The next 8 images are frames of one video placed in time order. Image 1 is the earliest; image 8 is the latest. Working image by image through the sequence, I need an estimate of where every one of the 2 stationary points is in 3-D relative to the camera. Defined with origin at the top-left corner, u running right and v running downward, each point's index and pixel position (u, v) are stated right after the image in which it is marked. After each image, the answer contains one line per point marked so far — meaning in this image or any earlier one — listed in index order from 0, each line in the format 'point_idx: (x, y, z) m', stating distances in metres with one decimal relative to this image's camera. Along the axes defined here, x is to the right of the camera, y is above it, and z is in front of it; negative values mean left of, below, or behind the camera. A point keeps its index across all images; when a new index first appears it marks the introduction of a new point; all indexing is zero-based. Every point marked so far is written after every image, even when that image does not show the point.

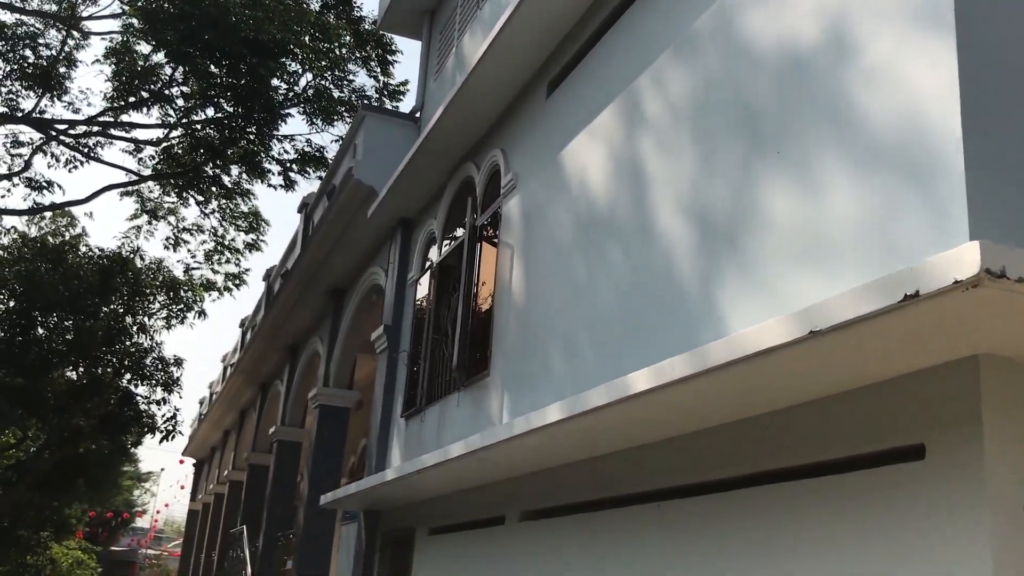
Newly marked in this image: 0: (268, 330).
0: (-3.6, -0.6, +15.0) m
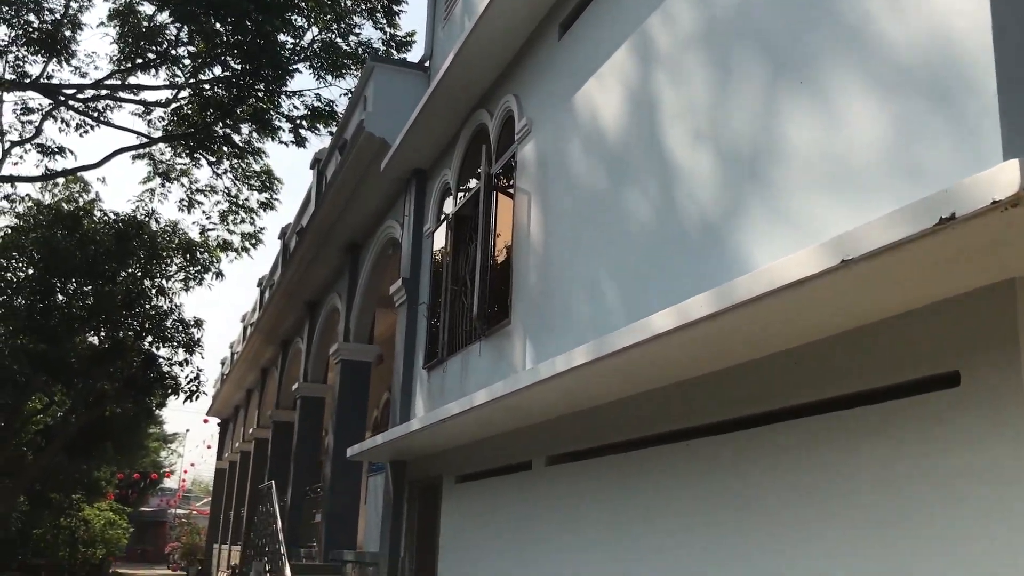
0: (-3.3, 0.0, +15.0) m
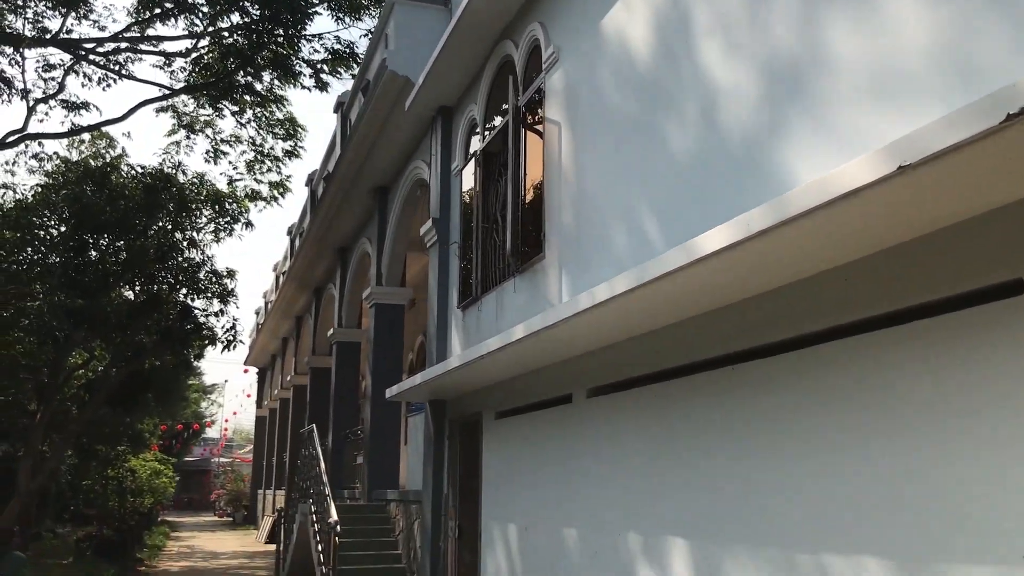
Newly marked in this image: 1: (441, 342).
0: (-2.9, +0.8, +15.0) m
1: (-0.6, -0.5, +8.7) m
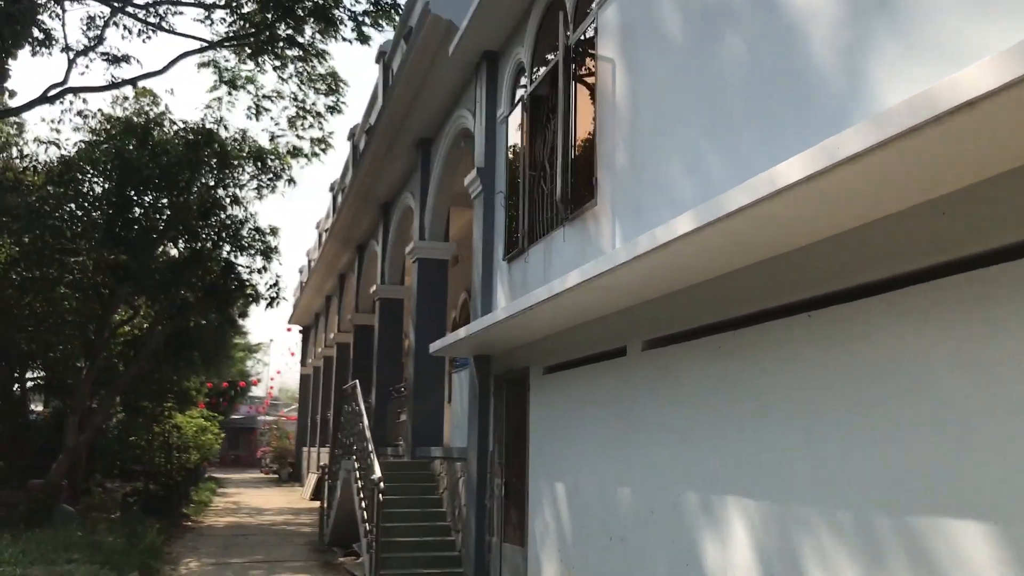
0: (-2.2, +1.4, +14.8) m
1: (-0.2, -0.1, +8.4) m
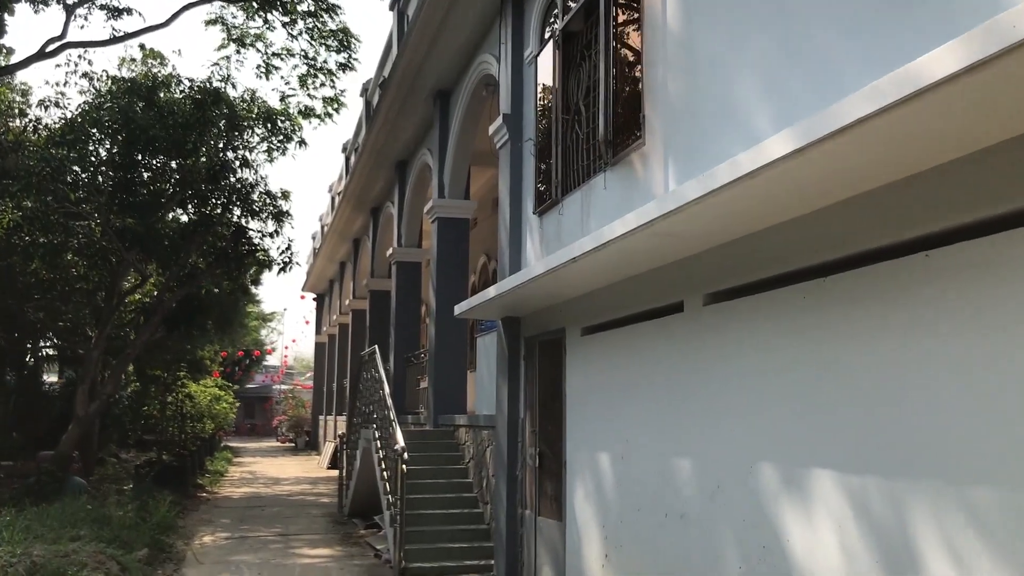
0: (-1.9, +2.0, +14.1) m
1: (0.0, +0.3, +7.8) m
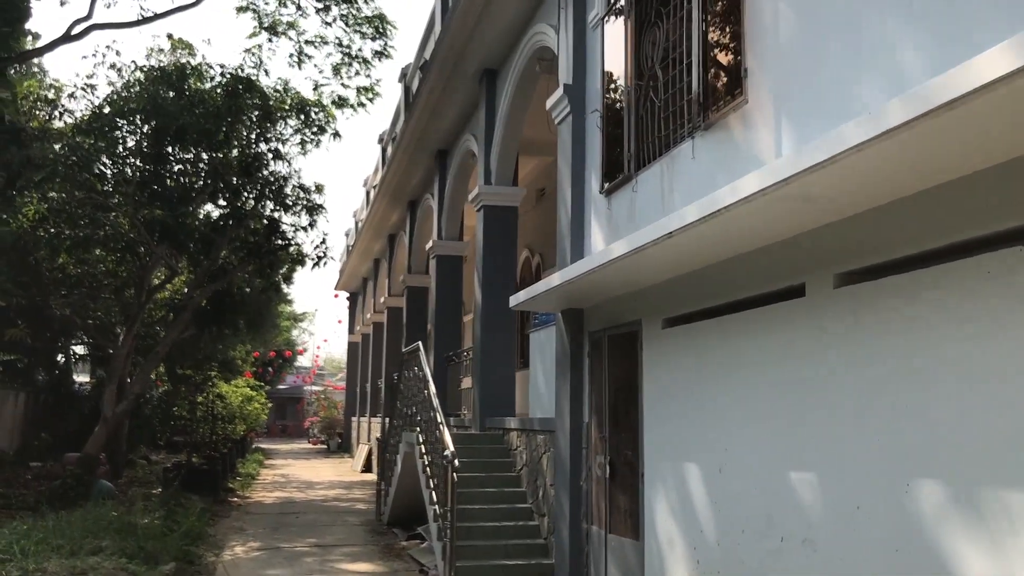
0: (-1.3, +2.0, +13.4) m
1: (+0.4, +0.3, +7.1) m
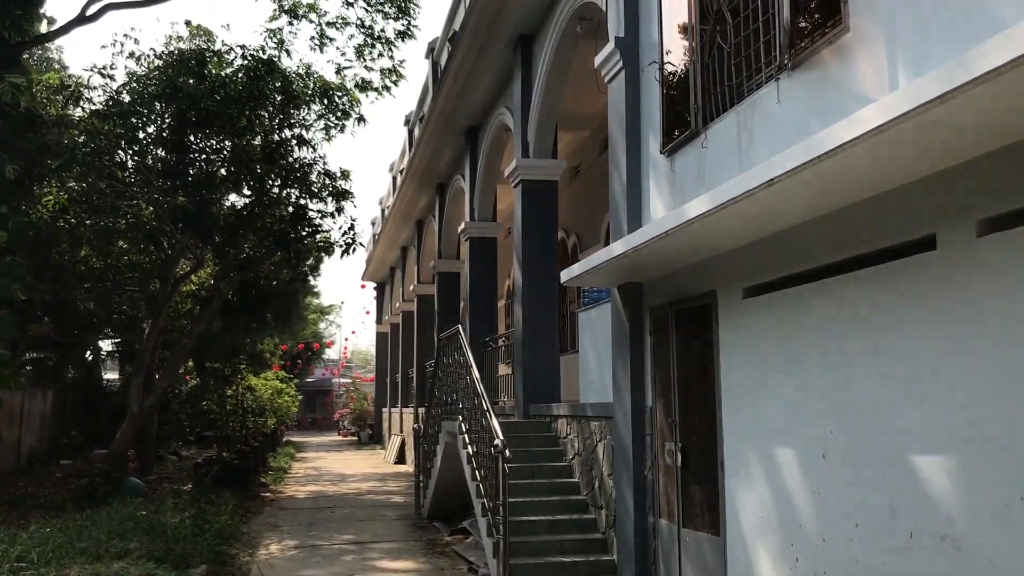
0: (-0.9, +2.2, +12.8) m
1: (+0.8, +0.5, +6.5) m
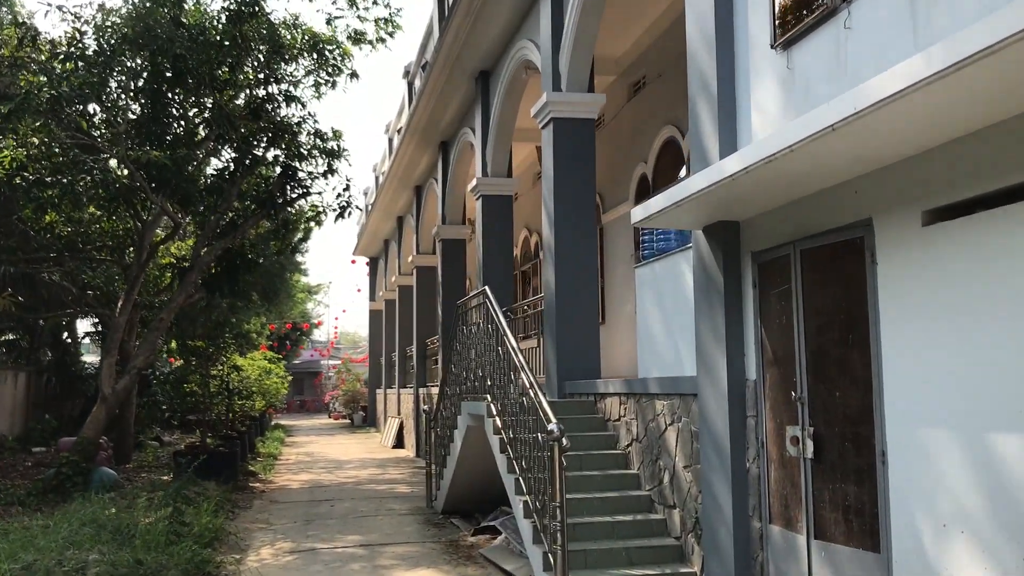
0: (-0.7, +2.6, +11.4) m
1: (+1.1, +0.8, +5.0) m
